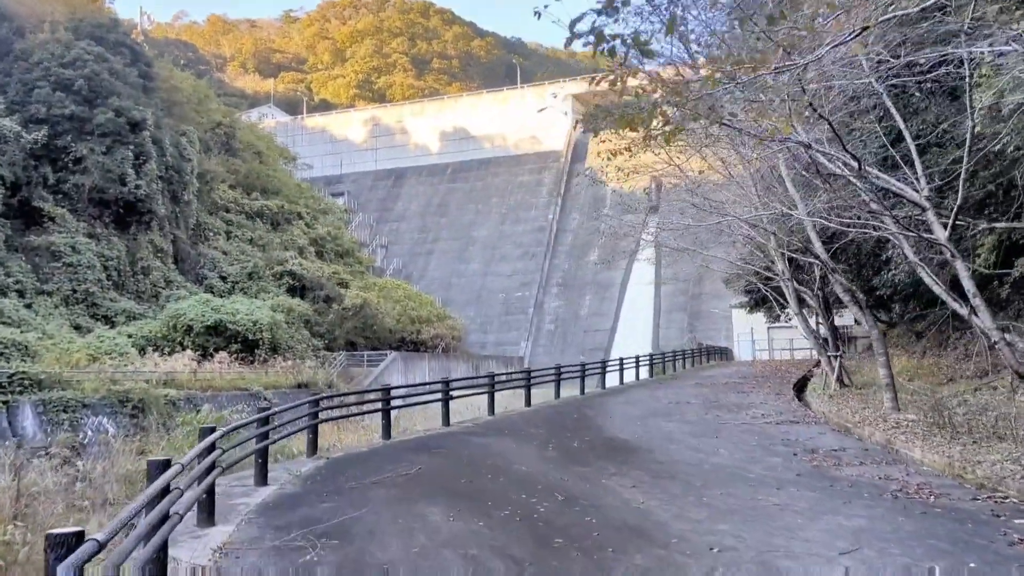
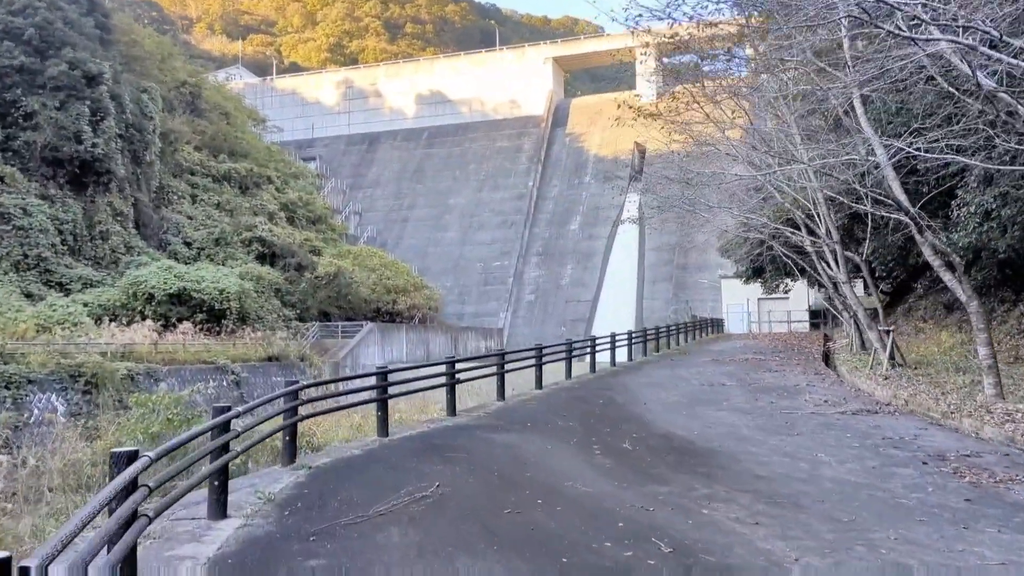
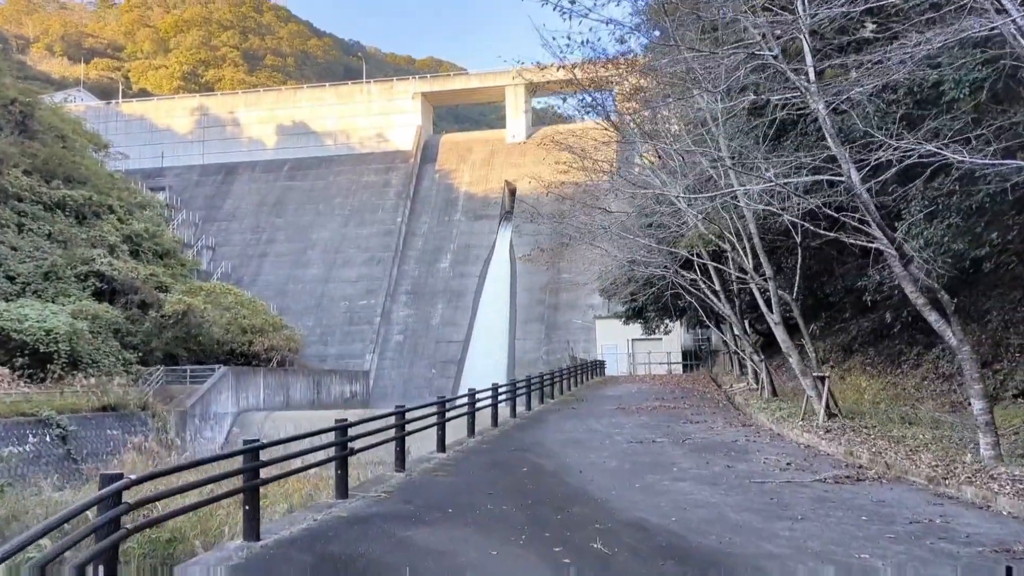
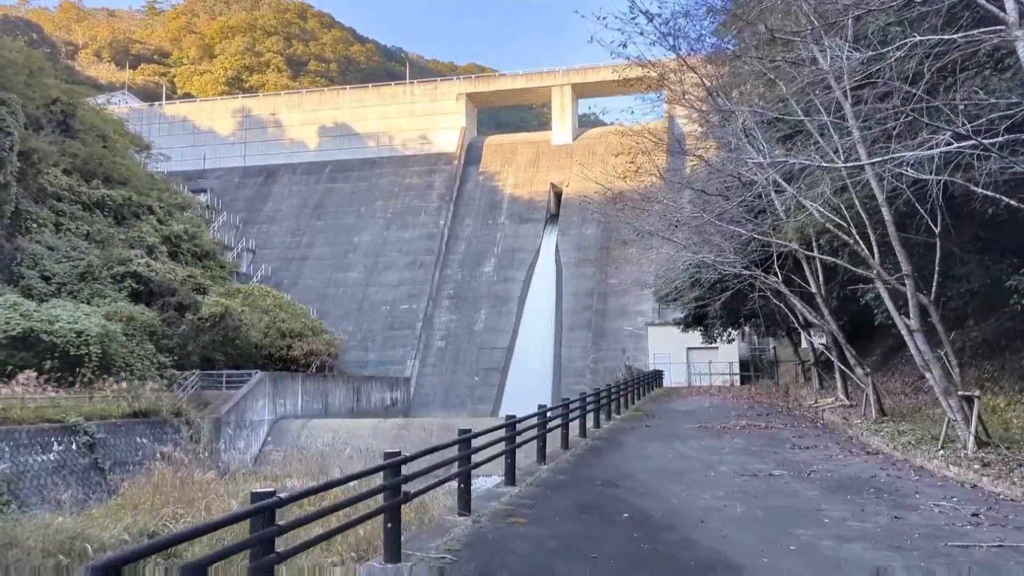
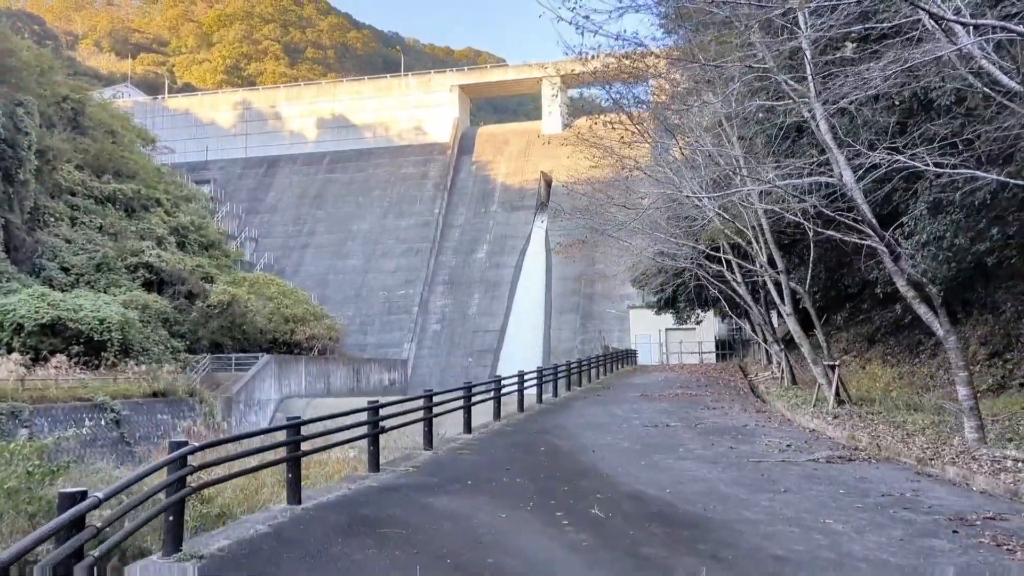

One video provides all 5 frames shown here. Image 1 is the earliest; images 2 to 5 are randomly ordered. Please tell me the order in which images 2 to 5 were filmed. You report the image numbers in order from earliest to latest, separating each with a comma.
2, 5, 3, 4
